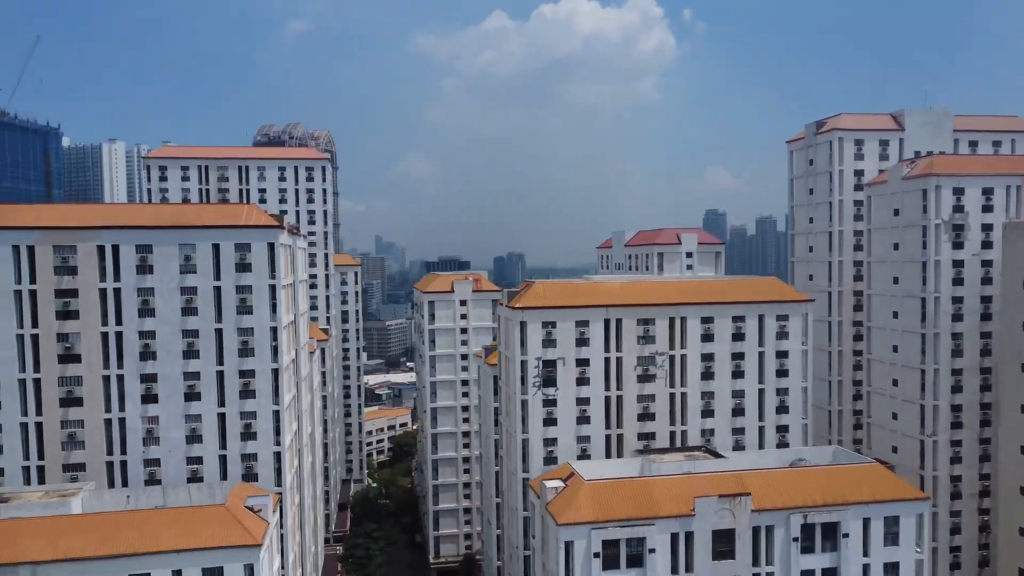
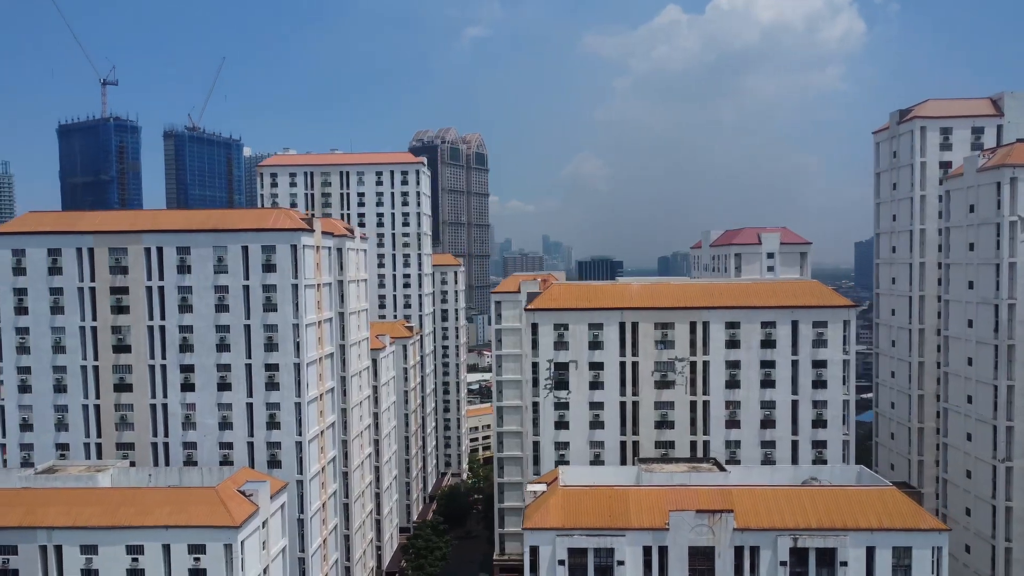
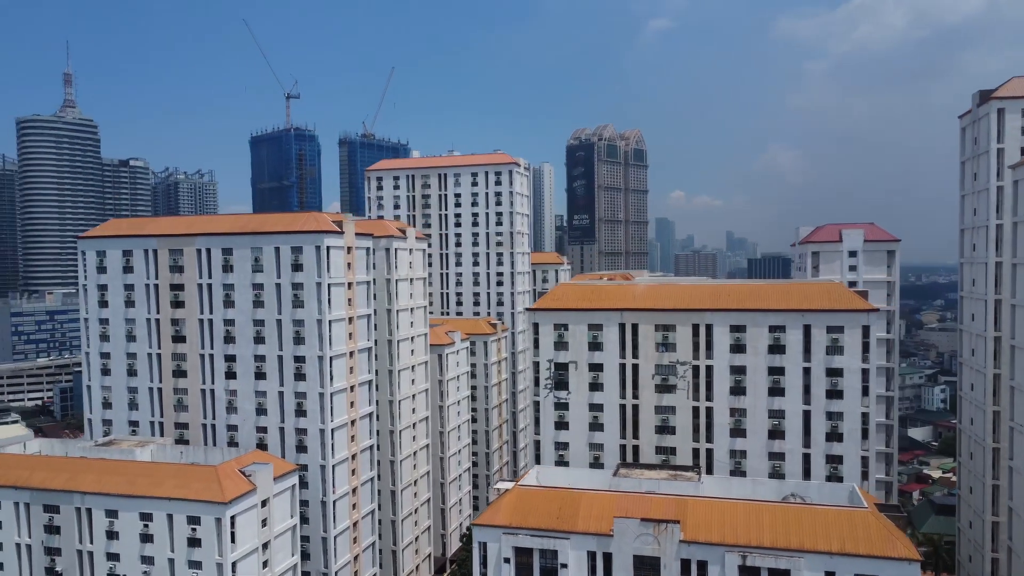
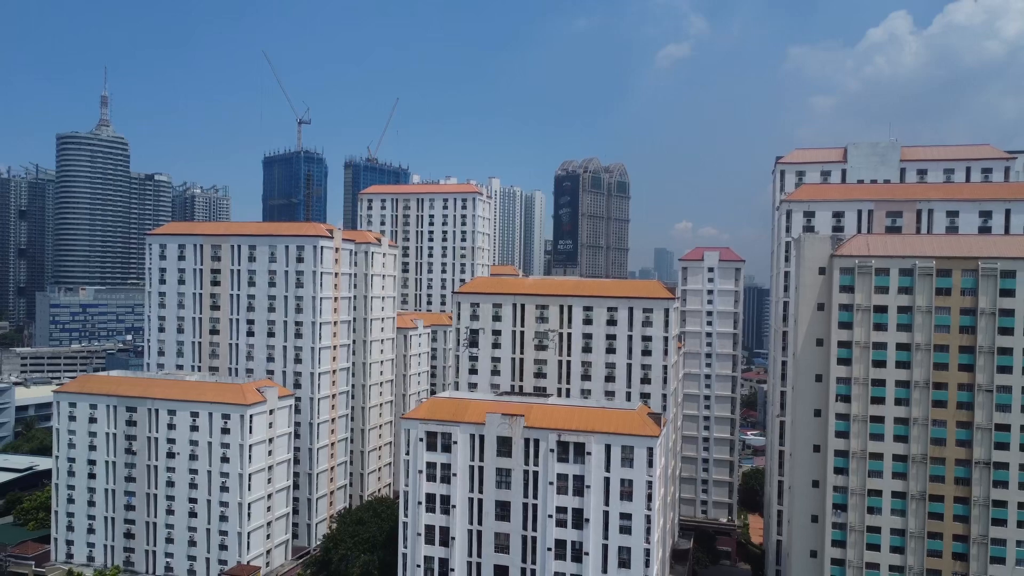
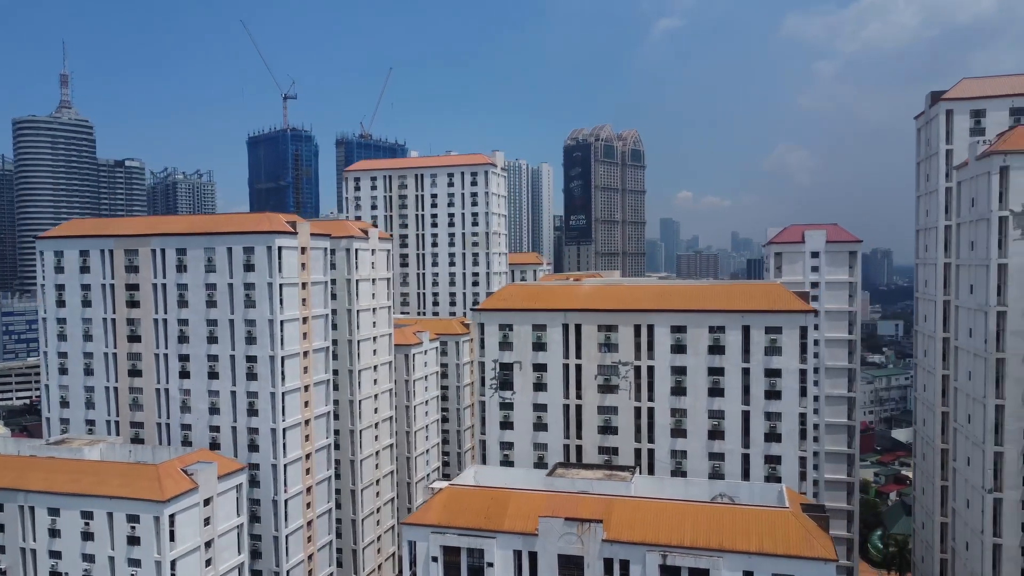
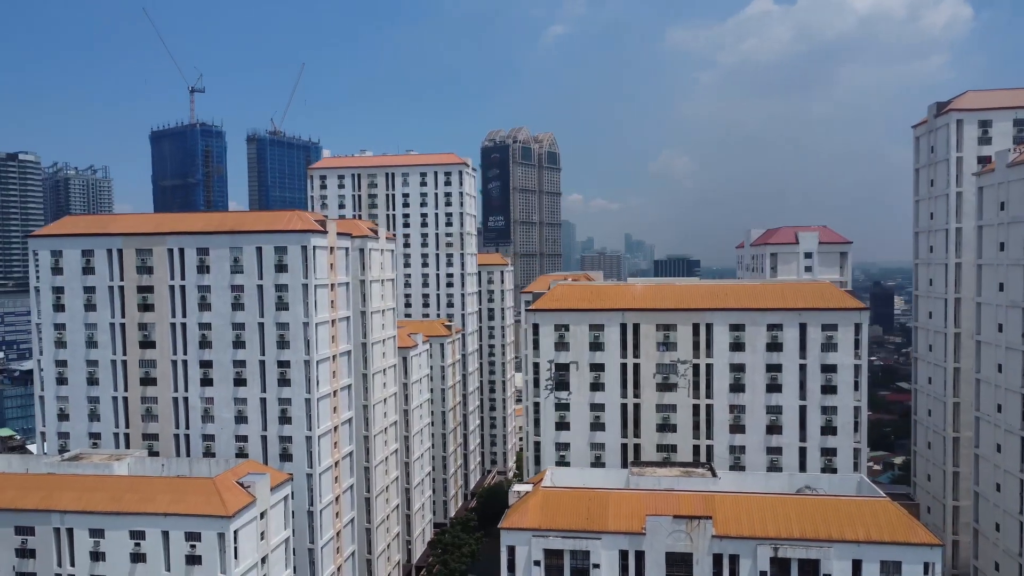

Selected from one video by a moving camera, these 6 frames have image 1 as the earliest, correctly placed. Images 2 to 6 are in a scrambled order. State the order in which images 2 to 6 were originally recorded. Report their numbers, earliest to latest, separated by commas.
2, 6, 3, 5, 4
